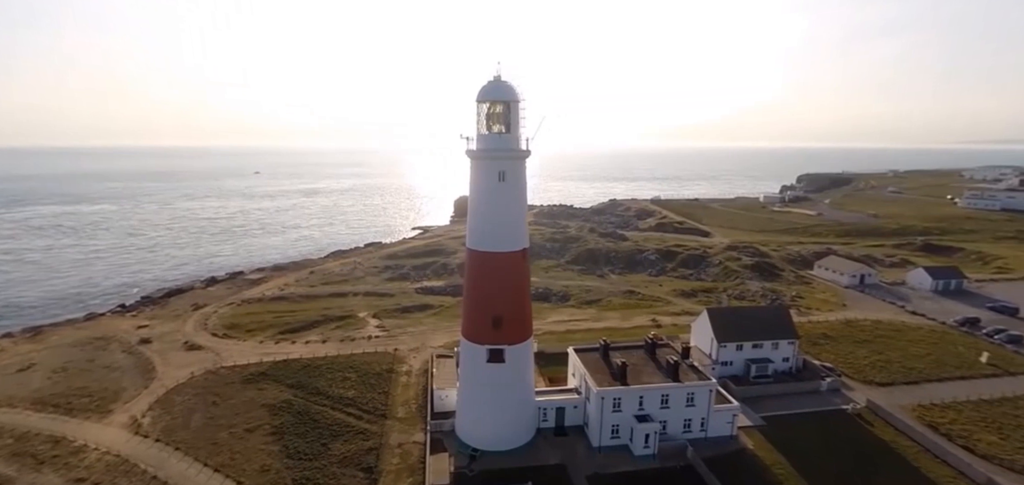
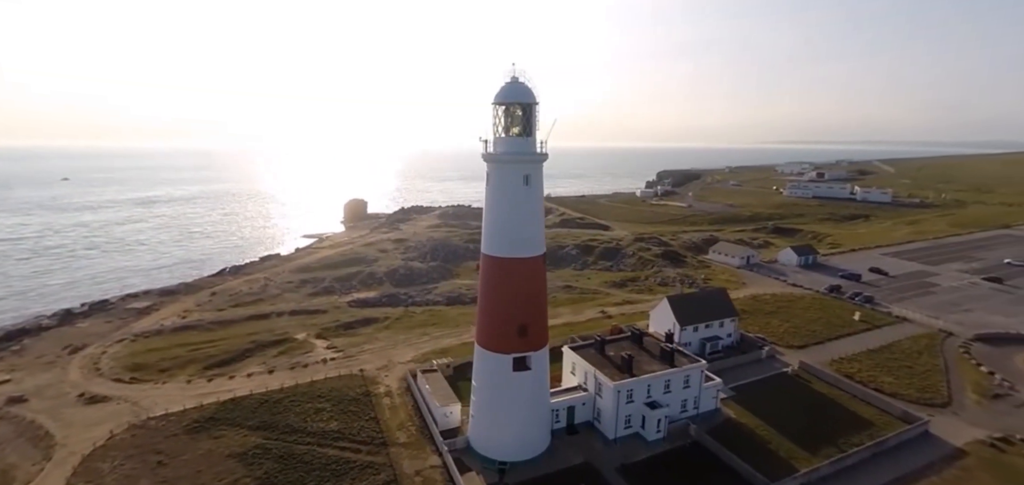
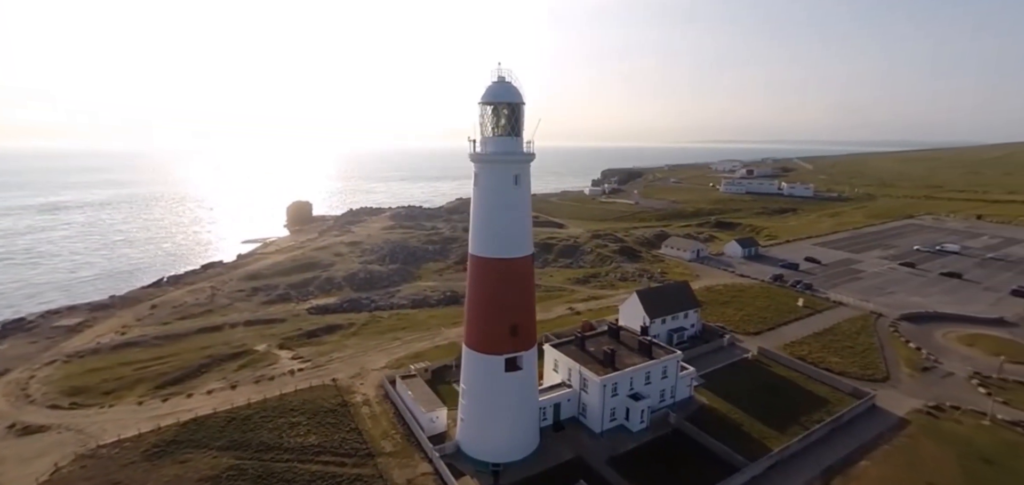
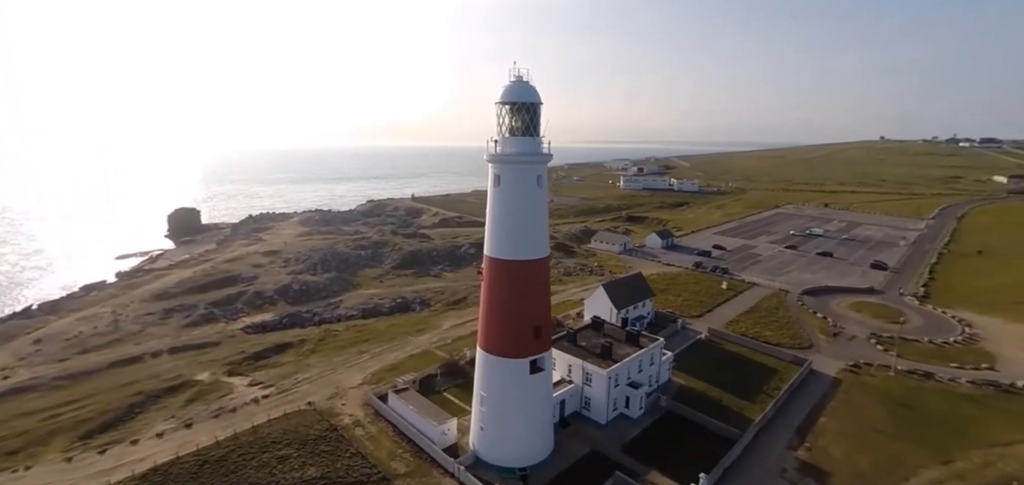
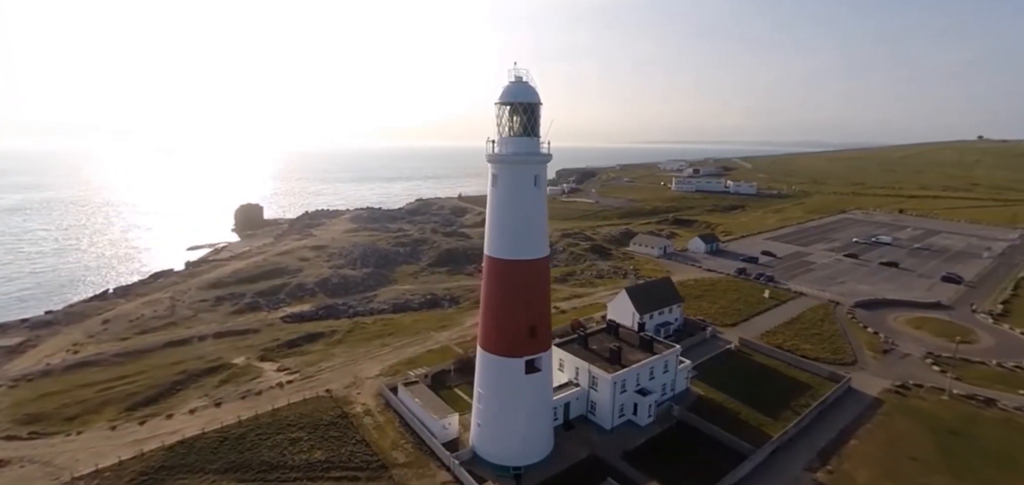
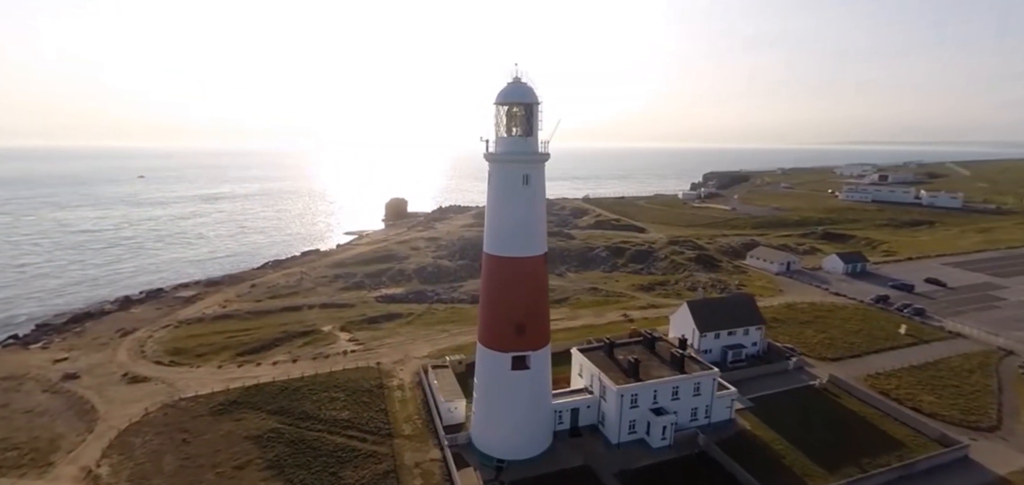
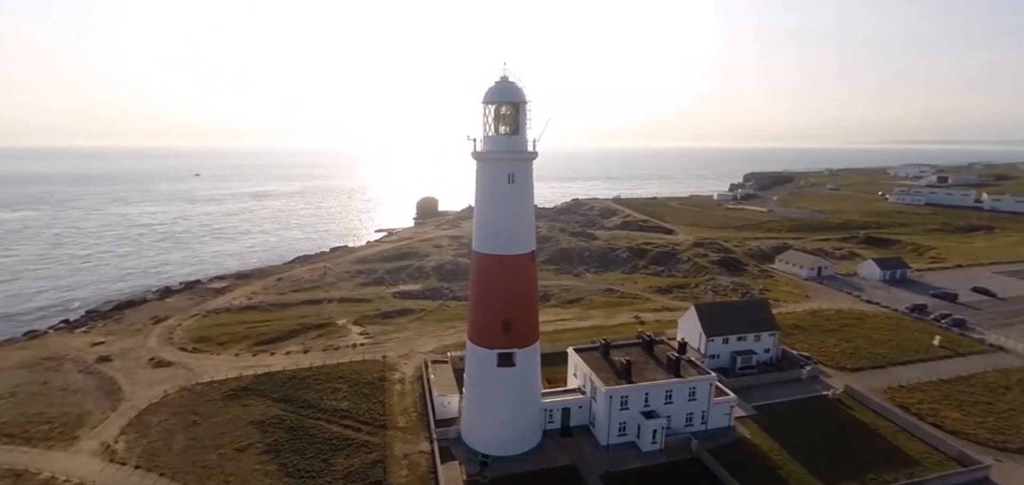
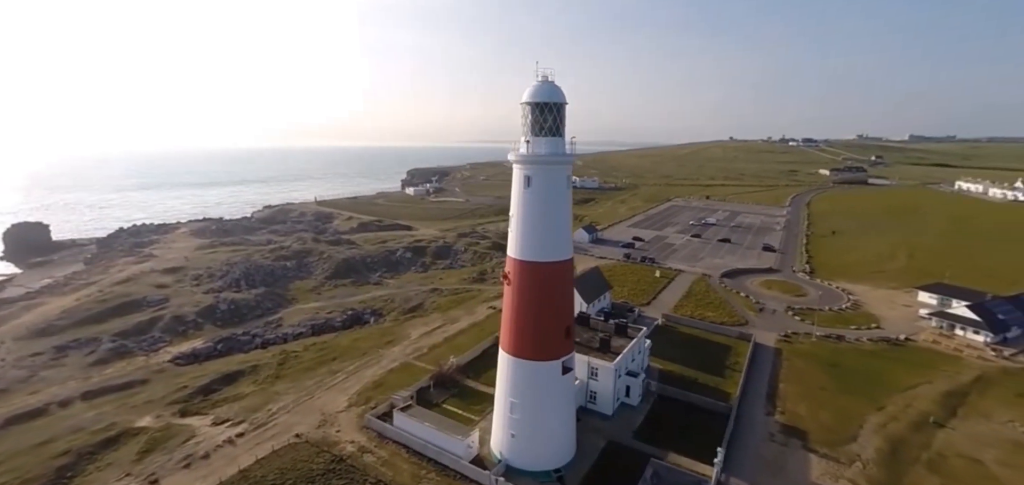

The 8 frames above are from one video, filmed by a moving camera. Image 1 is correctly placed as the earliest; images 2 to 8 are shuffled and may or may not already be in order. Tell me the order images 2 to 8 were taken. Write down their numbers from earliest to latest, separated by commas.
7, 6, 2, 3, 5, 4, 8
